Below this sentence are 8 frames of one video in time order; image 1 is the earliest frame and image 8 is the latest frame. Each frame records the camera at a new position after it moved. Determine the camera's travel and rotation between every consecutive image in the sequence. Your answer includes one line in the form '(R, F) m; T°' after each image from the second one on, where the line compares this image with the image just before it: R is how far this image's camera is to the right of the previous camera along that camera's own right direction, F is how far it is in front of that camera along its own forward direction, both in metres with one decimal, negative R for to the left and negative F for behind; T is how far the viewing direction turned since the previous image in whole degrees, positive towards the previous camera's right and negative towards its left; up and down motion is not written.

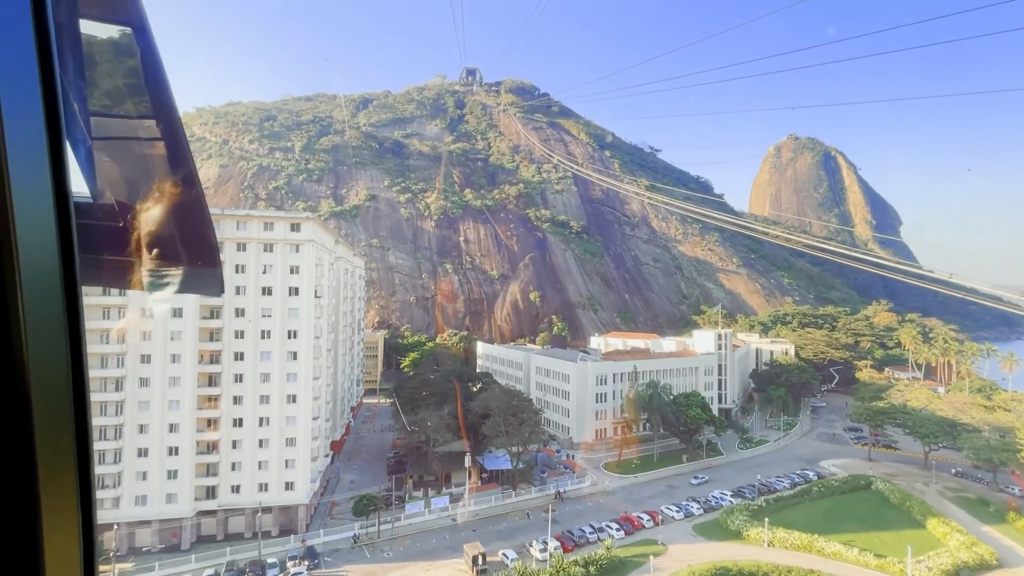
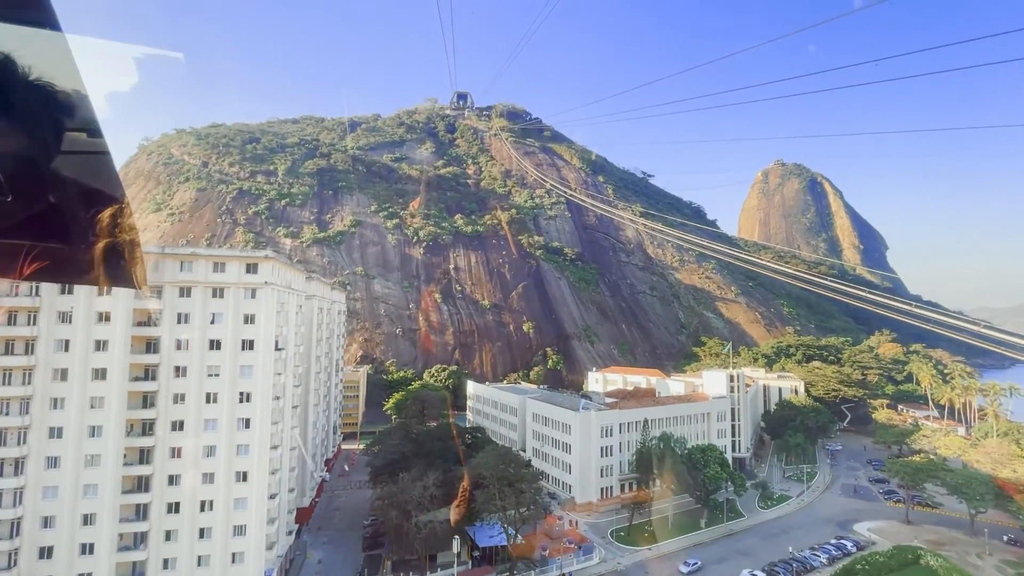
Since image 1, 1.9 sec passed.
(-0.3, +2.9) m; +1°
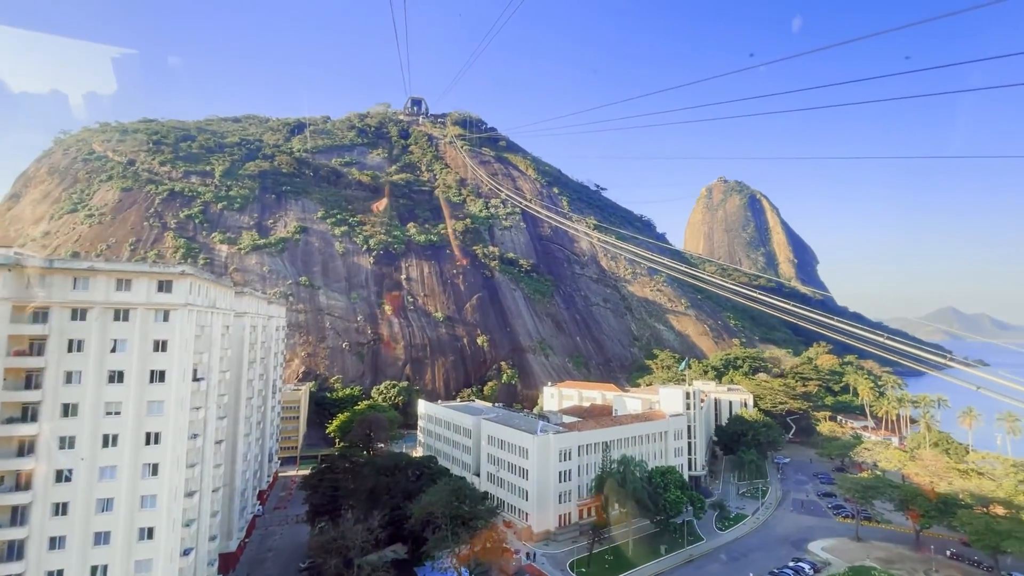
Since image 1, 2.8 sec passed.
(-0.1, +1.4) m; +6°
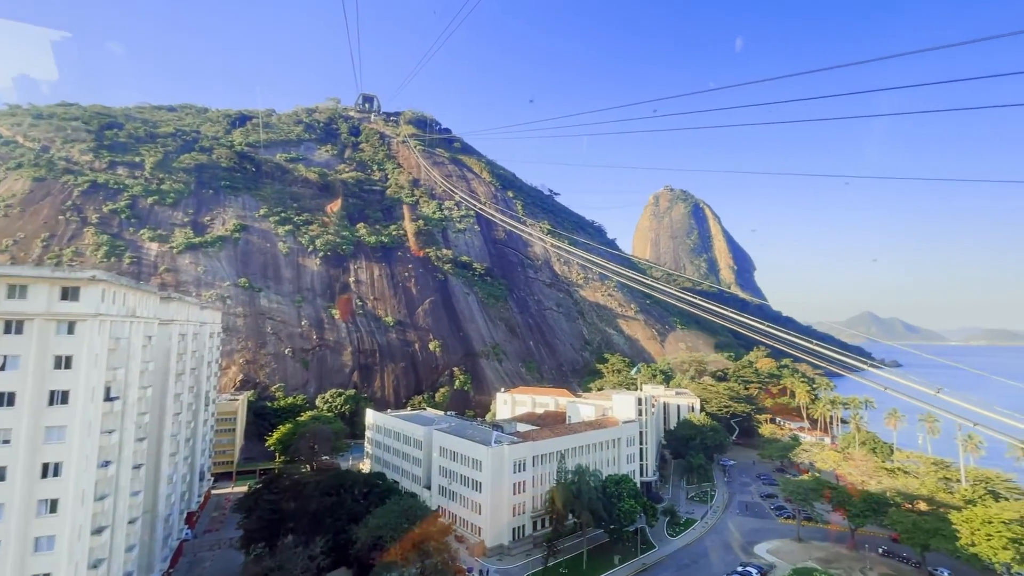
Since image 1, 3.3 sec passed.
(-0.1, +0.7) m; +6°
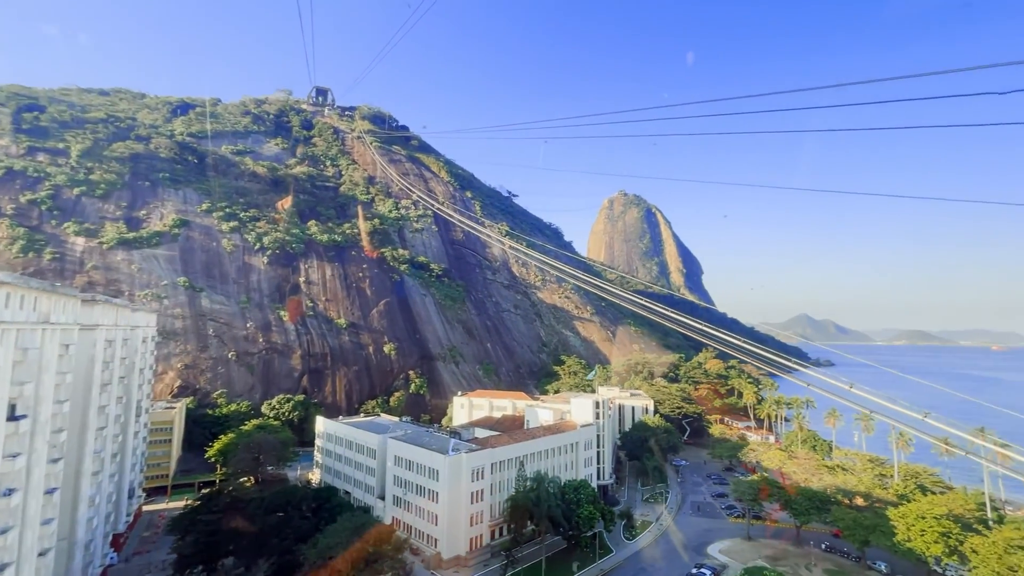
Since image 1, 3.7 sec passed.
(-0.1, +0.5) m; +5°
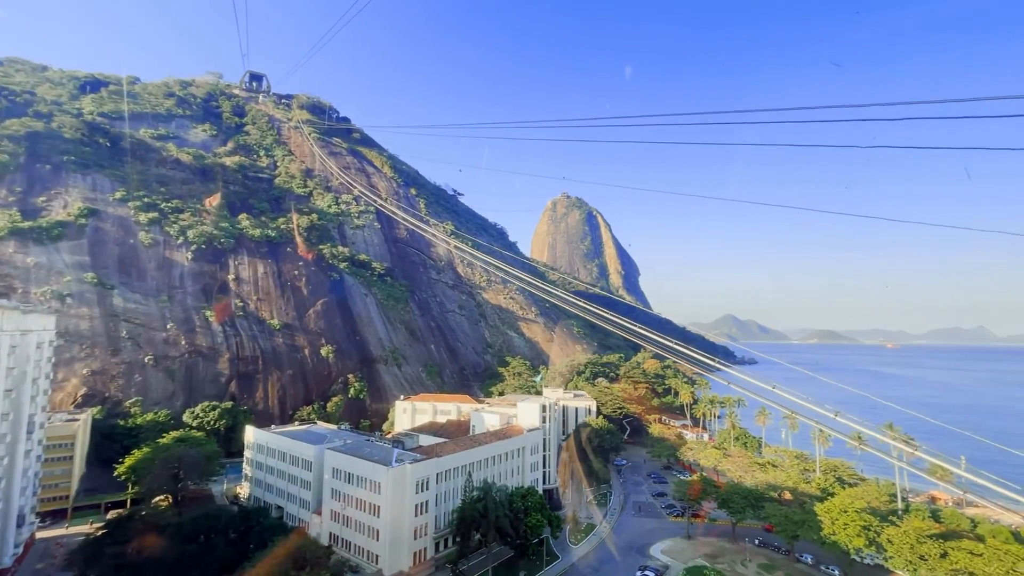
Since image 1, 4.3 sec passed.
(-0.3, +0.6) m; +7°
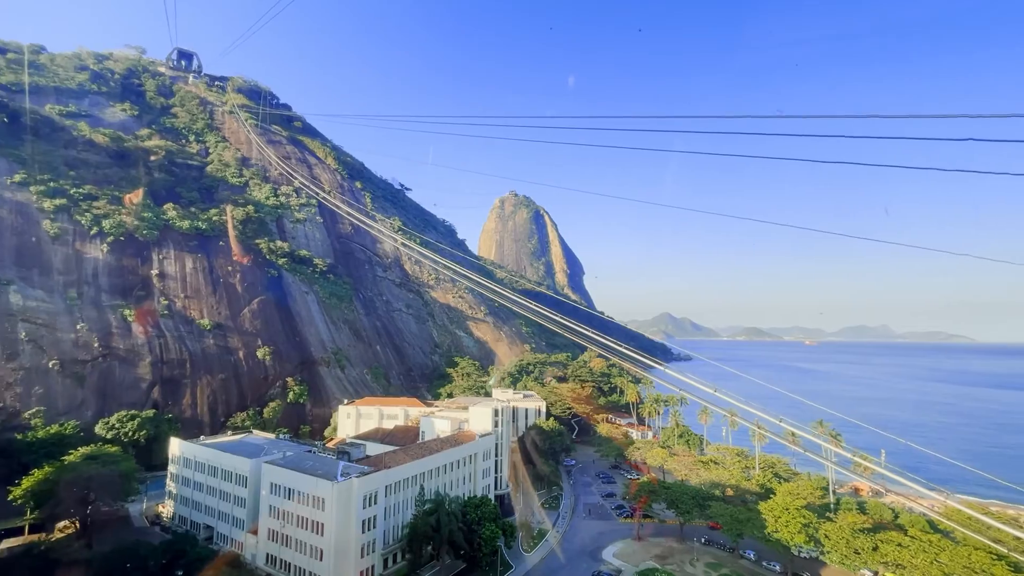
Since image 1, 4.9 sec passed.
(-0.5, +0.8) m; +6°
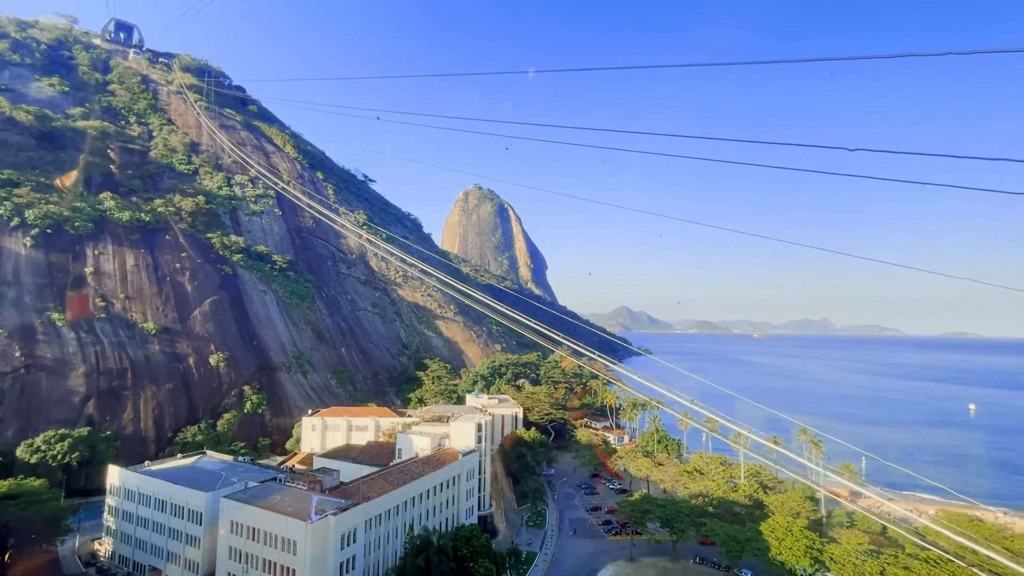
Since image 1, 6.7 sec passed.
(-1.5, +2.2) m; +5°
